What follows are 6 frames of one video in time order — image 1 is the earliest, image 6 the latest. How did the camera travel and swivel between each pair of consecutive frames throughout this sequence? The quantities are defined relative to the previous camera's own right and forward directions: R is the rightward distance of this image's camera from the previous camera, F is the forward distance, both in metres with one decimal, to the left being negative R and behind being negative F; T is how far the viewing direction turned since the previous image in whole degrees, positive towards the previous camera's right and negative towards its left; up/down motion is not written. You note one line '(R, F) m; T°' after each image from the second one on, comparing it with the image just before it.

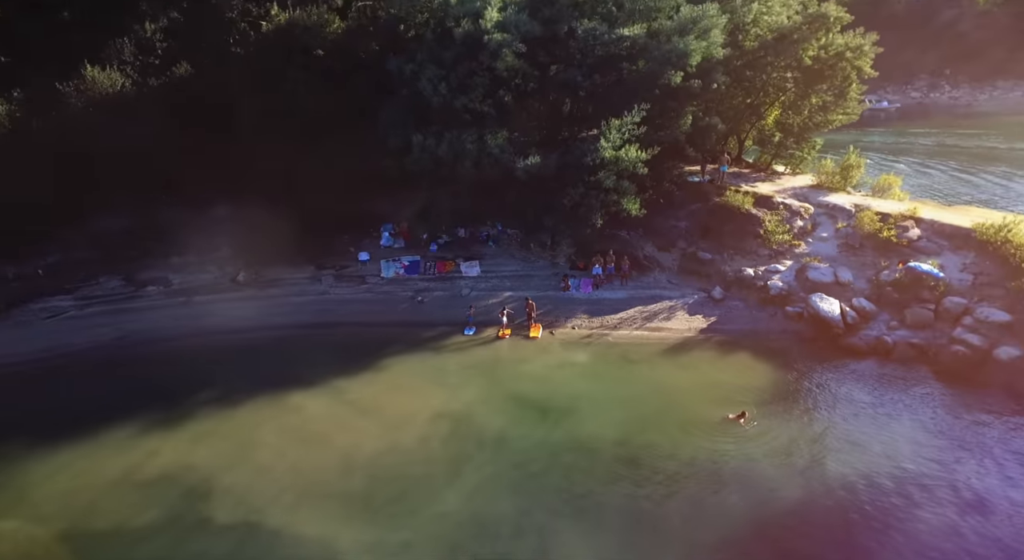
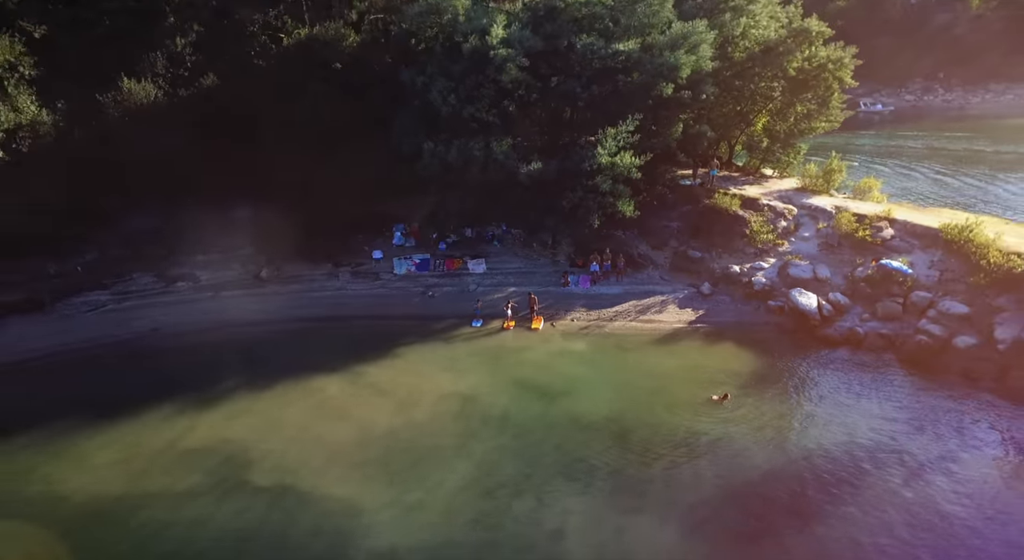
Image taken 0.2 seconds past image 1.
(-0.1, -2.4) m; 0°
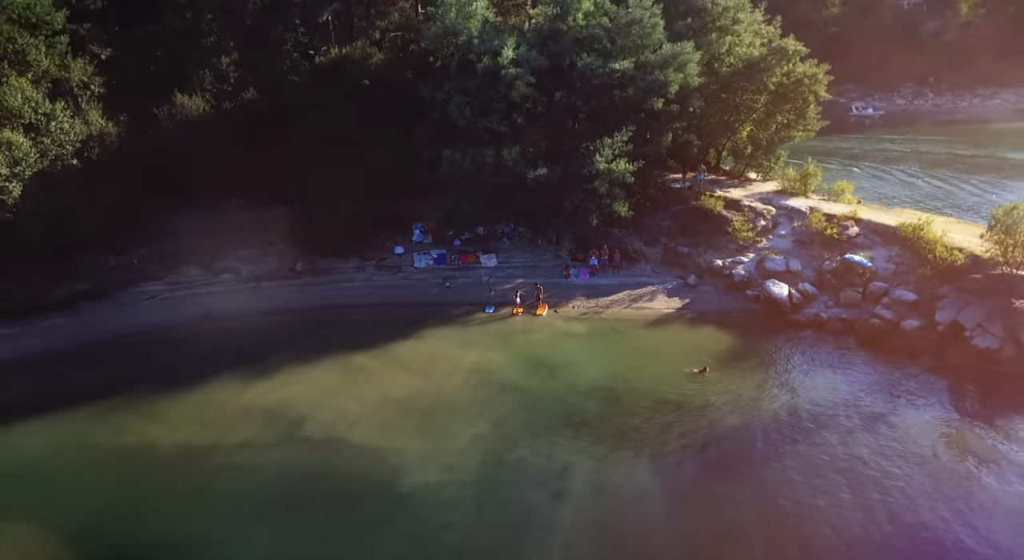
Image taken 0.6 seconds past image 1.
(-0.3, -4.1) m; 0°
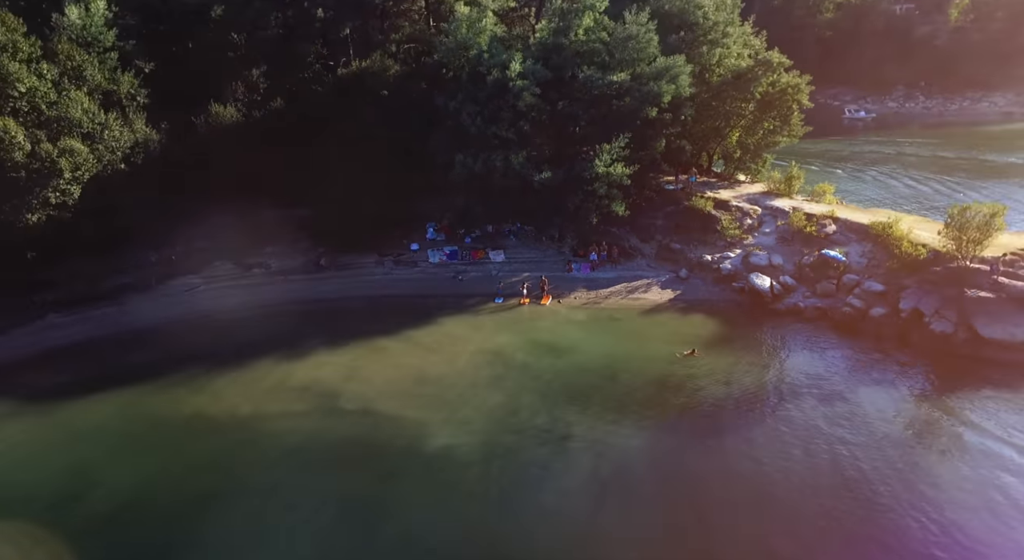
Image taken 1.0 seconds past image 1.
(-0.4, -3.4) m; 0°
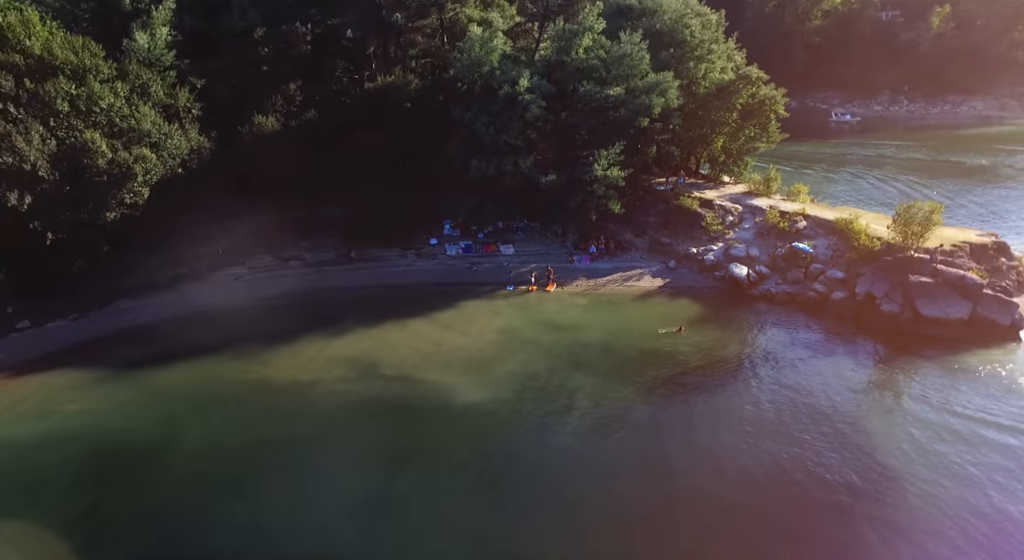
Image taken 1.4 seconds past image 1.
(-0.7, -5.2) m; 0°
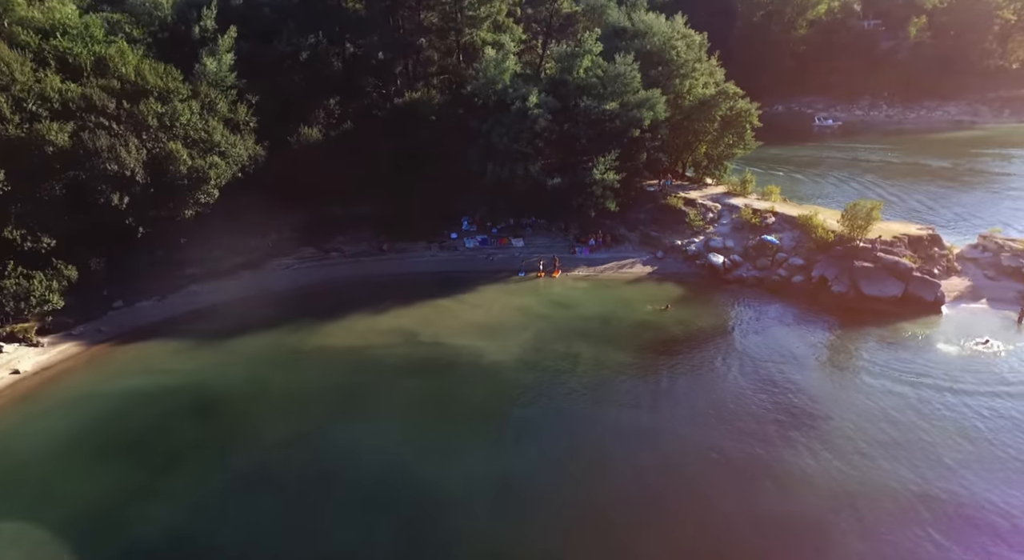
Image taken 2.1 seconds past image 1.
(-1.1, -7.2) m; 0°
